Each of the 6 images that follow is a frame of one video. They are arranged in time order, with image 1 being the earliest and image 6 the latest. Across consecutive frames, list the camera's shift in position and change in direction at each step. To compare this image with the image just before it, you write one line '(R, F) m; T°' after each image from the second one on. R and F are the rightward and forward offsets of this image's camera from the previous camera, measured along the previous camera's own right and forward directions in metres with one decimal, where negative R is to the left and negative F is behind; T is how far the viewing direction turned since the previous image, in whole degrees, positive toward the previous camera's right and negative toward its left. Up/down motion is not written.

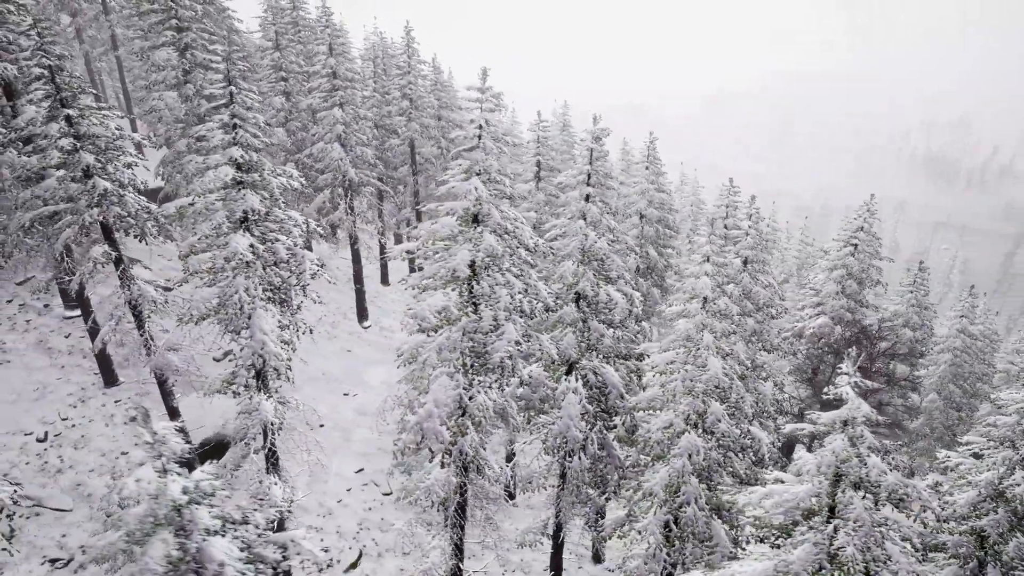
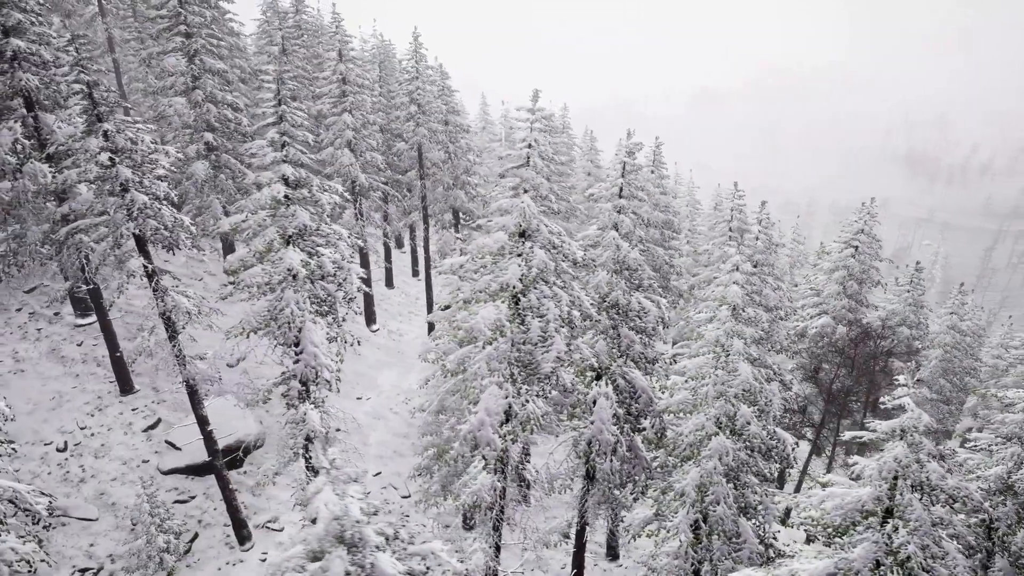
(-1.1, -0.3) m; +1°
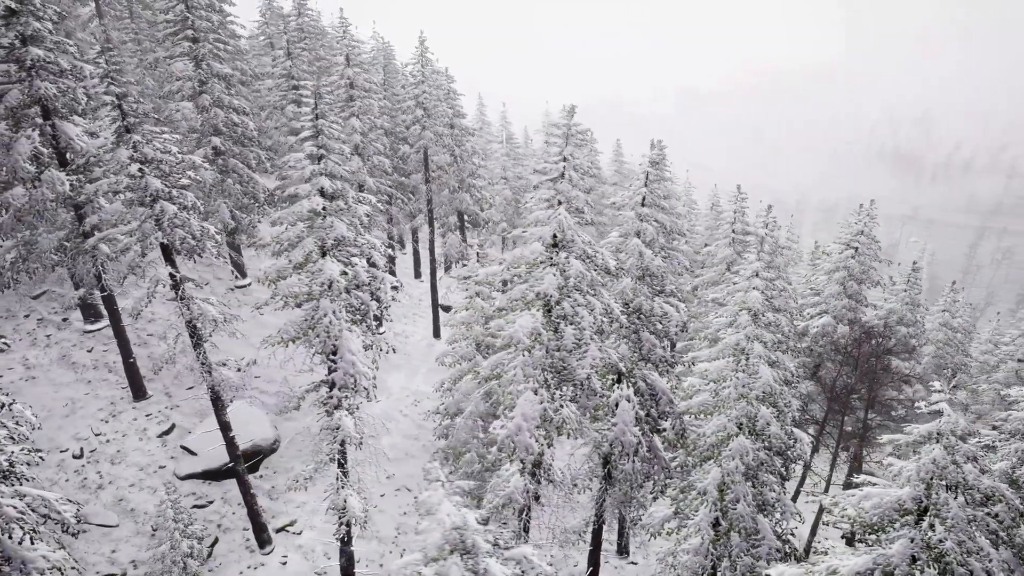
(-0.8, -0.3) m; +1°
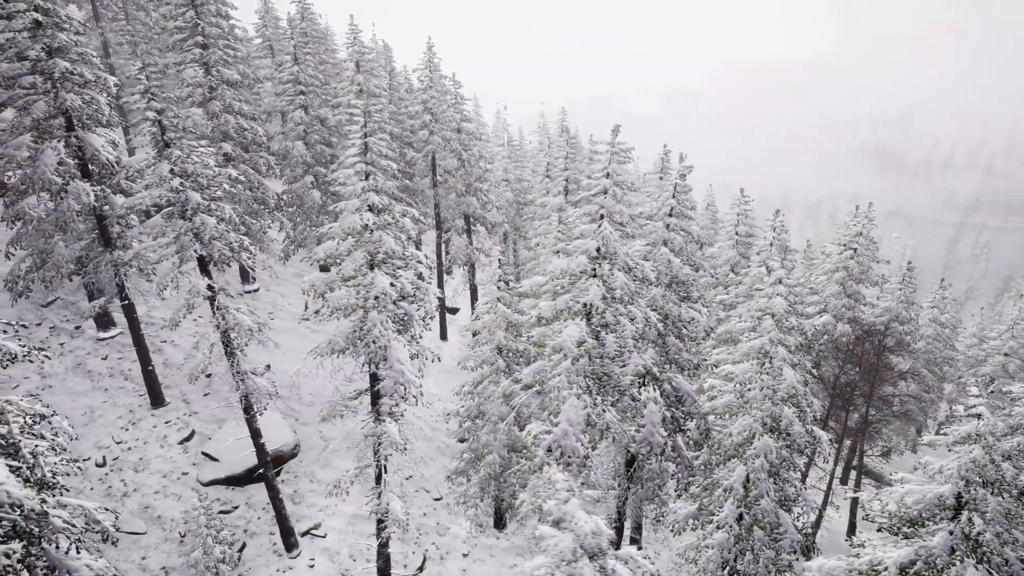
(-1.1, -0.4) m; +1°
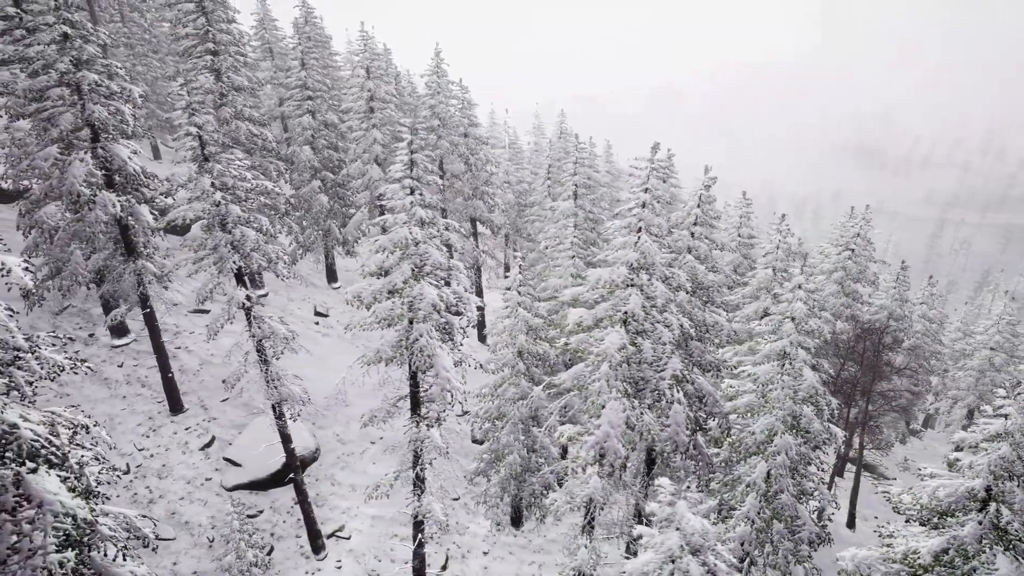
(-1.1, -0.4) m; +1°
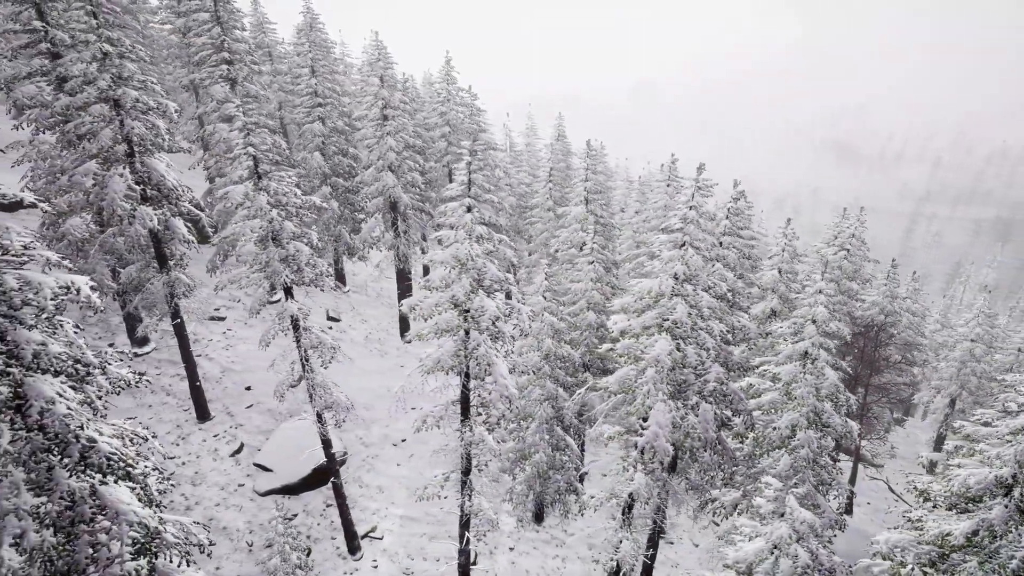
(-1.6, -0.6) m; +2°
